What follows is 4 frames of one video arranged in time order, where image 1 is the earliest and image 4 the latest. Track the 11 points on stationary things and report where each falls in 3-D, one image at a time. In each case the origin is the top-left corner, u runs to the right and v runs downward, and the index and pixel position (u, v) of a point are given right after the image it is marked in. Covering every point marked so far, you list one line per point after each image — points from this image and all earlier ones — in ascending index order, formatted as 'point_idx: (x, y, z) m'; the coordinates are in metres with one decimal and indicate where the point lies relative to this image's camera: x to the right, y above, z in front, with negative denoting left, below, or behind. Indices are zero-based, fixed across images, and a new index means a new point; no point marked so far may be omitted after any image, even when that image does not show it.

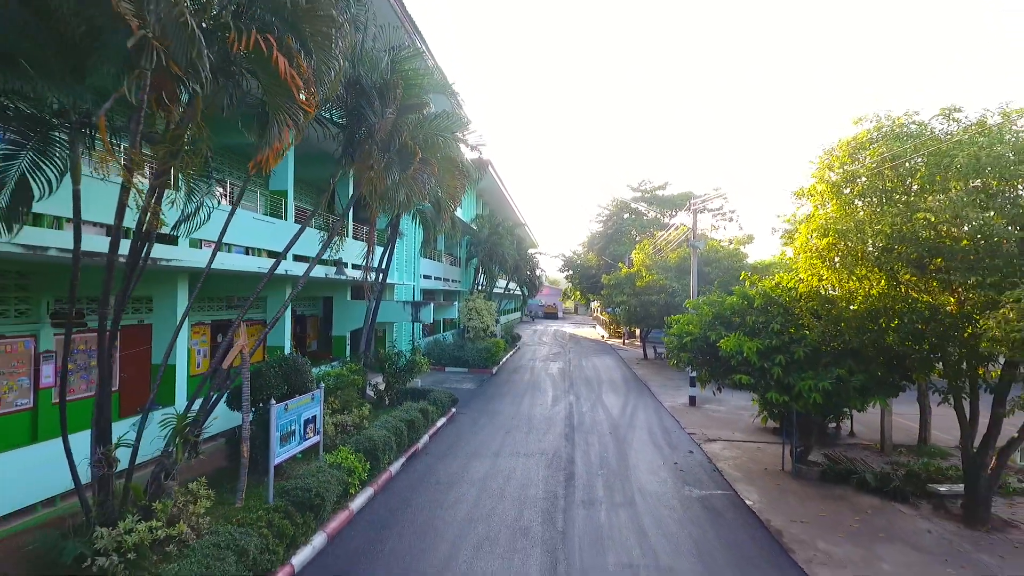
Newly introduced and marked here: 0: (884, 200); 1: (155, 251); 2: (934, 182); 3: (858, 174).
0: (+4.5, +1.1, +6.9) m
1: (-4.4, +0.5, +7.0) m
2: (+4.9, +1.2, +6.5) m
3: (+4.4, +1.5, +7.2) m
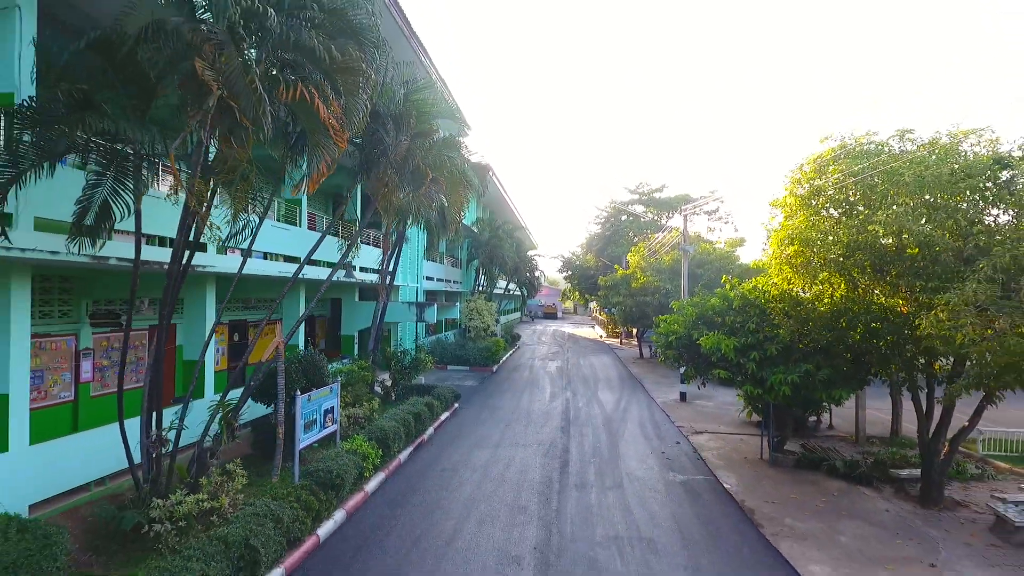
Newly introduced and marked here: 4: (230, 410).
0: (+4.5, +1.0, +7.7) m
1: (-4.5, +0.4, +7.8) m
2: (+4.8, +1.2, +7.2) m
3: (+4.4, +1.4, +8.0) m
4: (-3.3, -1.4, +6.6) m
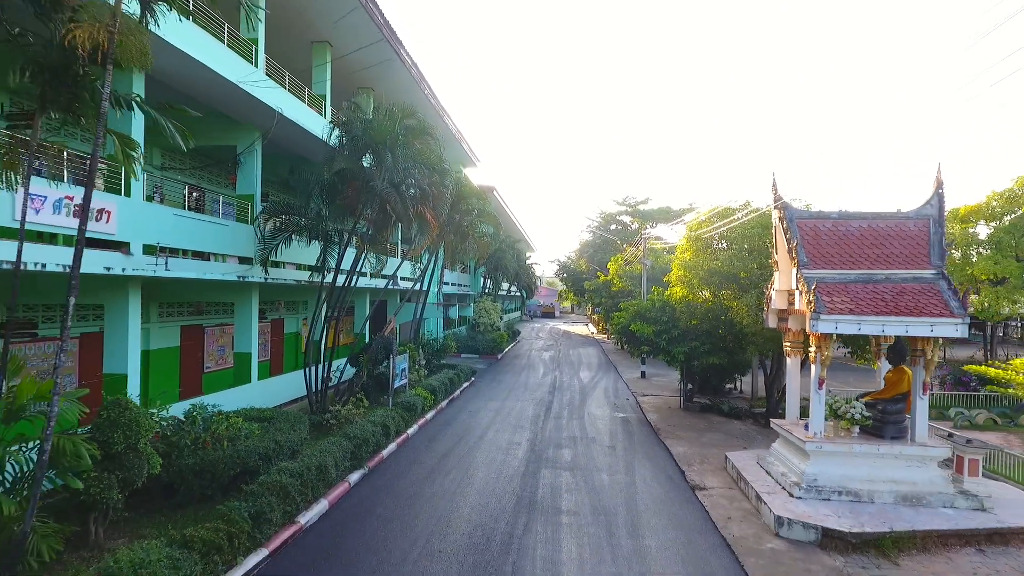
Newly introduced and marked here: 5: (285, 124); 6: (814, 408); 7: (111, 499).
0: (+4.5, +0.8, +12.9) m
1: (-4.4, +0.2, +13.0) m
2: (+4.9, +1.0, +12.5) m
3: (+4.5, +1.3, +13.2) m
4: (-3.3, -1.6, +11.8) m
5: (-4.4, +3.2, +10.8) m
6: (+4.4, -1.7, +8.1) m
7: (-4.0, -2.1, +5.6) m
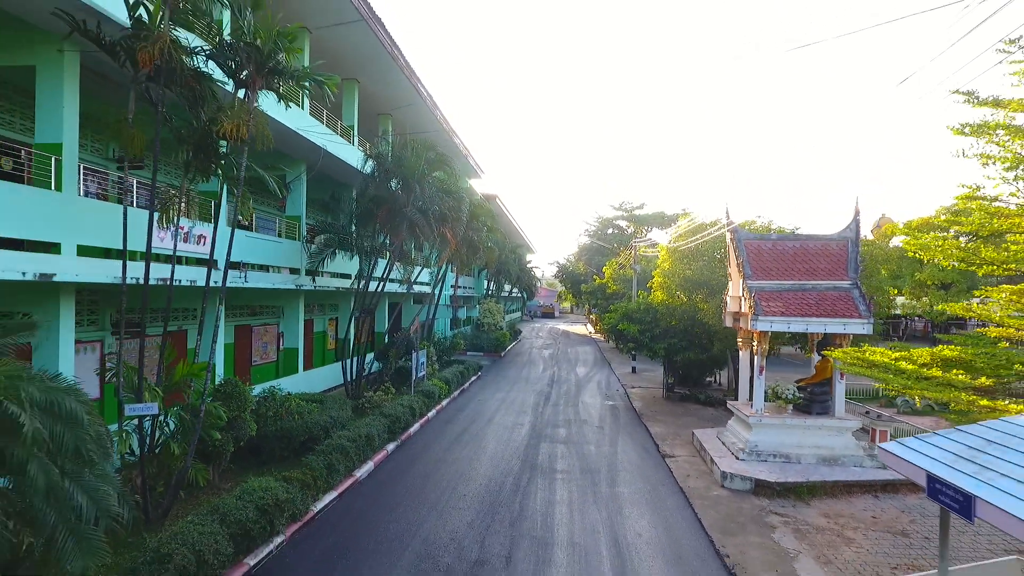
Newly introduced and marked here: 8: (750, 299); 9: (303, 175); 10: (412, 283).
0: (+4.6, +0.7, +15.1) m
1: (-4.3, +0.1, +15.1) m
2: (+5.0, +0.9, +14.6) m
3: (+4.6, +1.1, +15.4) m
4: (-3.2, -1.7, +14.0) m
5: (-4.3, +3.0, +13.0) m
6: (+4.5, -1.9, +10.3) m
7: (-3.9, -2.3, +7.8) m
8: (+4.2, -0.2, +10.0) m
9: (-4.8, +2.6, +13.0) m
10: (-2.9, +0.2, +16.2) m
